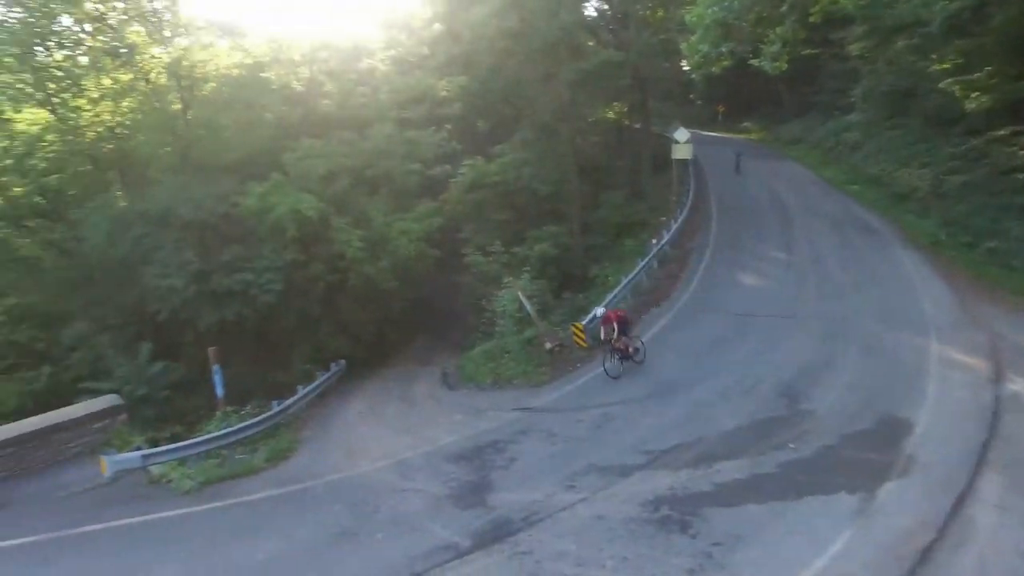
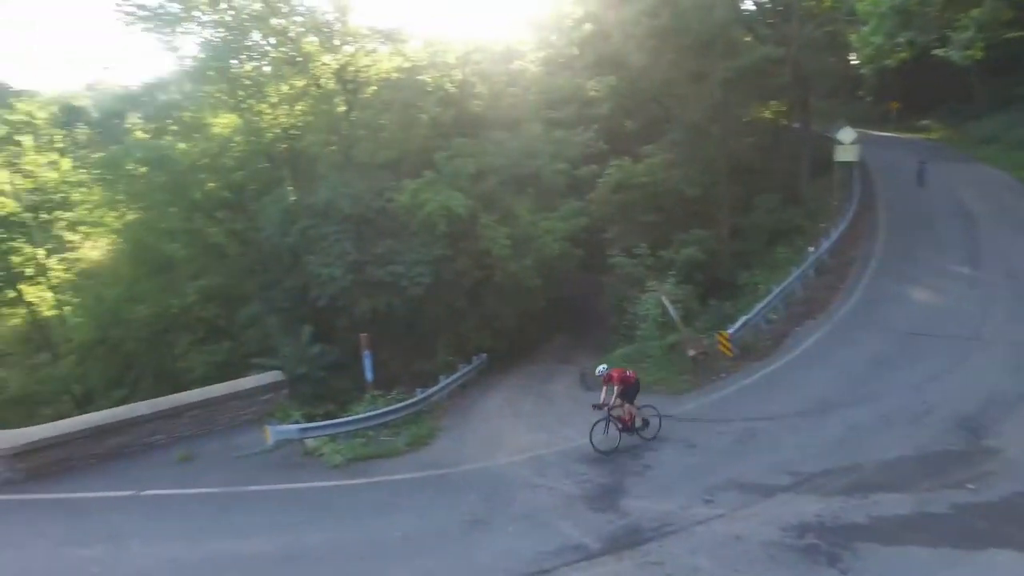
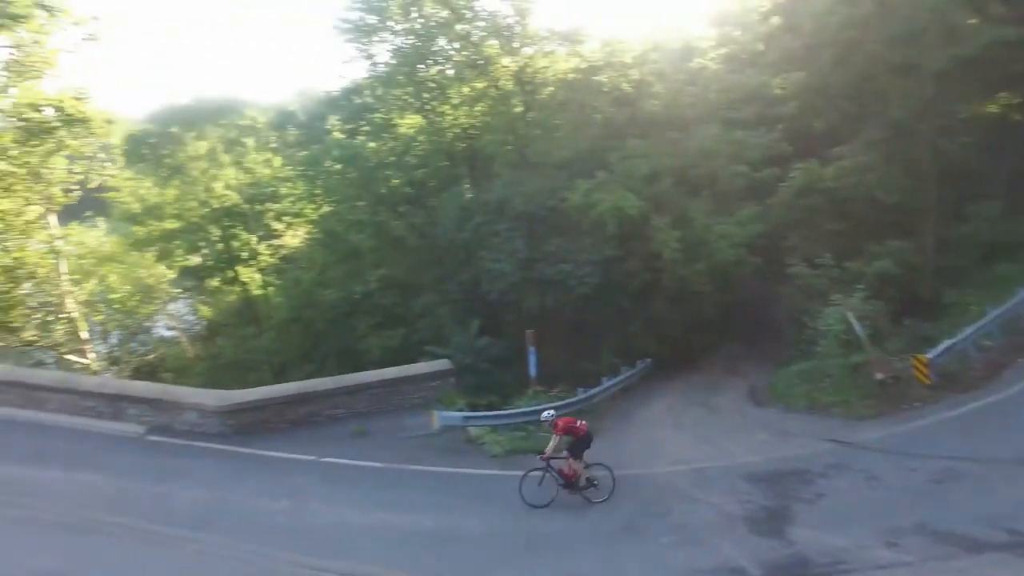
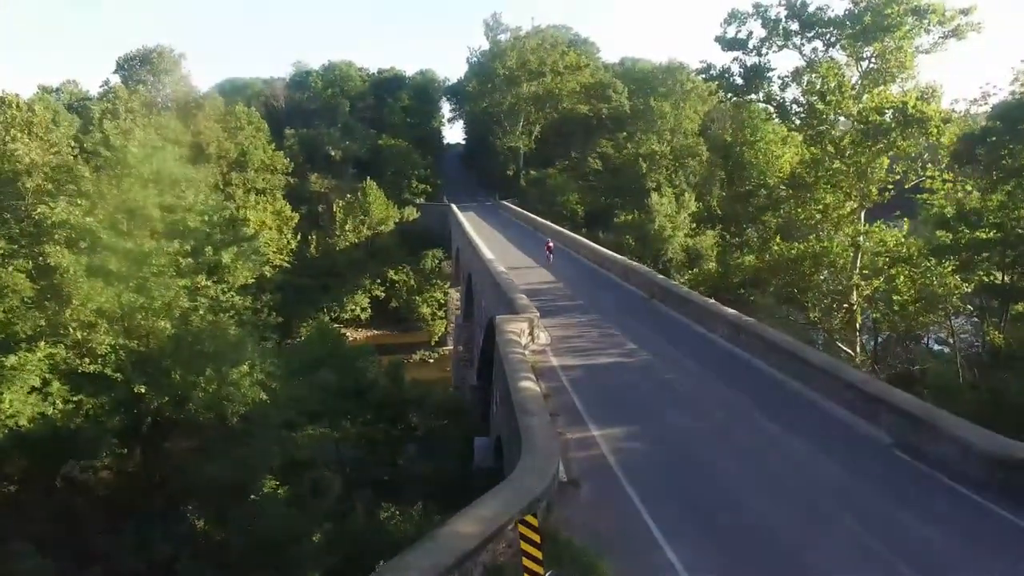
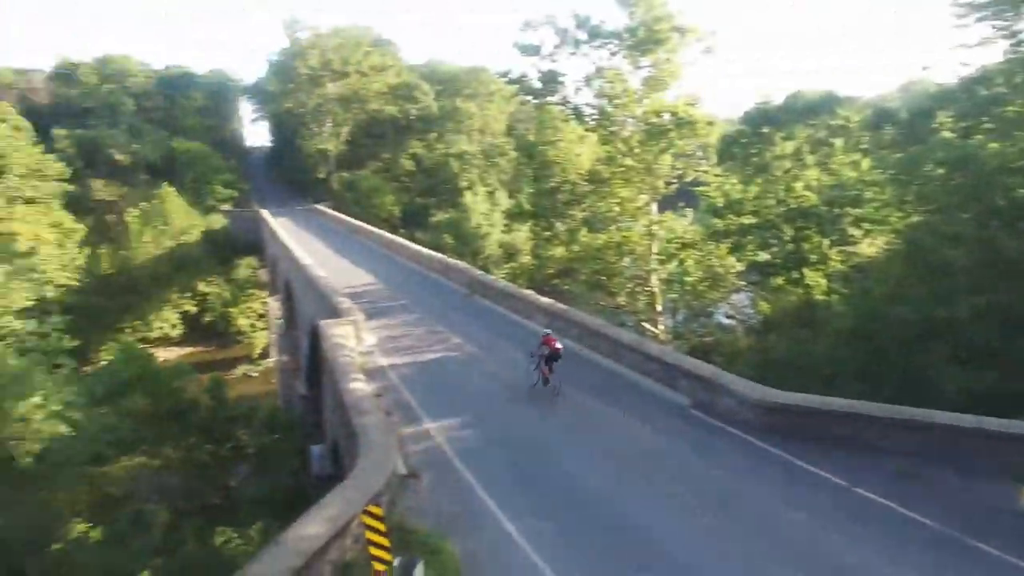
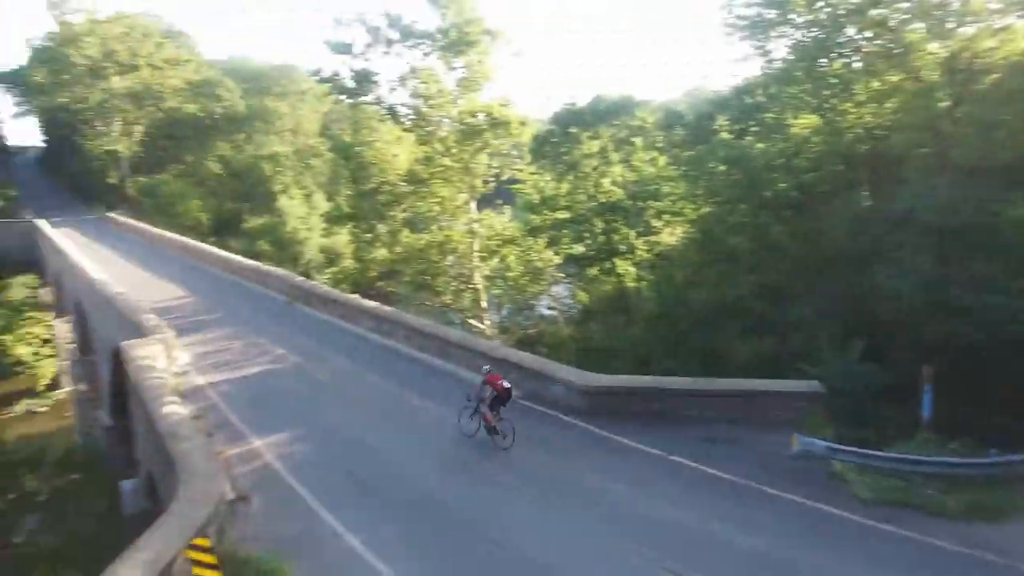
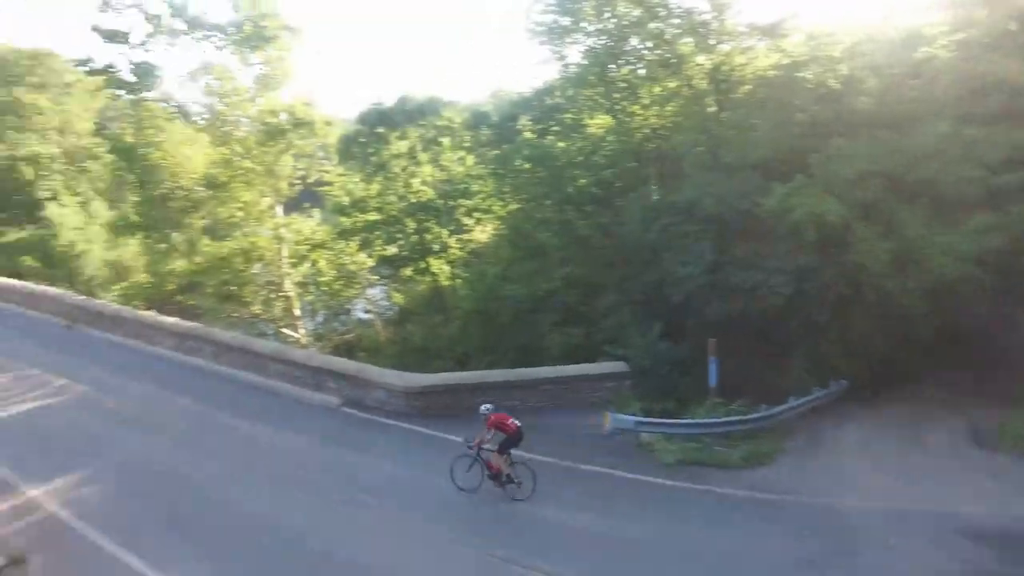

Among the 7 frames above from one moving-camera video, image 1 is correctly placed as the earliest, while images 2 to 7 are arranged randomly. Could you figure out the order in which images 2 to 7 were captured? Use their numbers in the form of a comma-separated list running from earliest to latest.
2, 3, 7, 6, 5, 4
